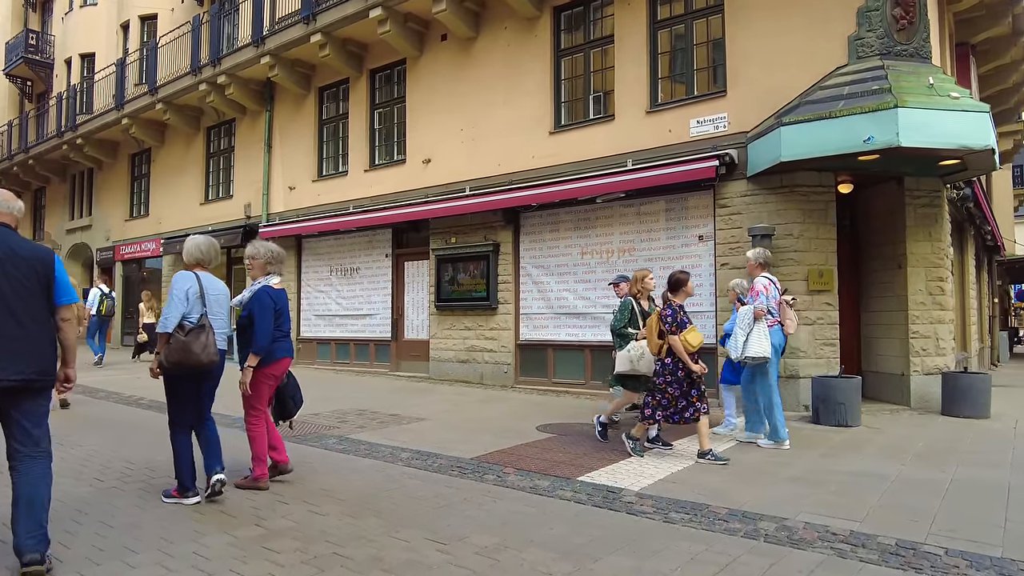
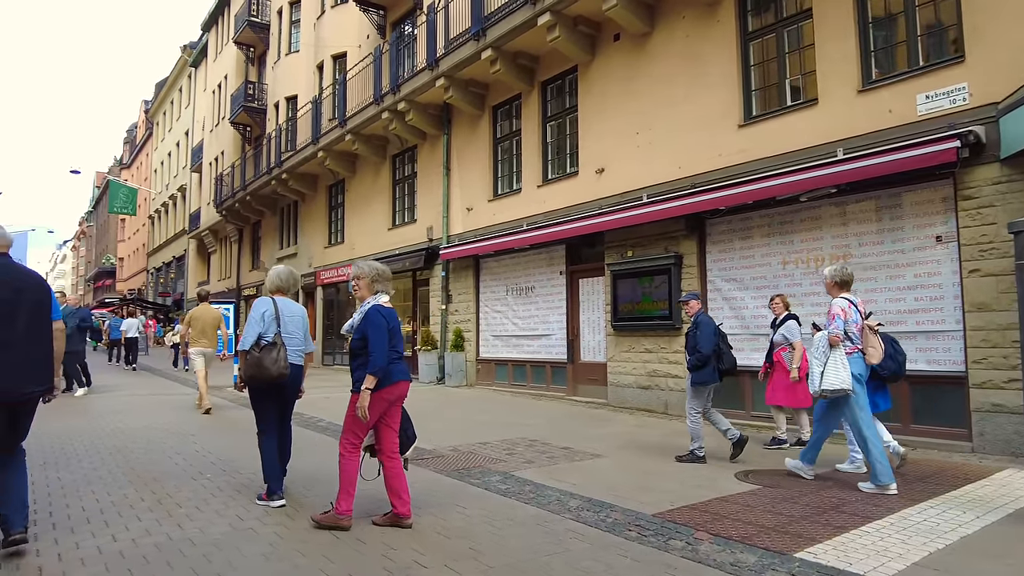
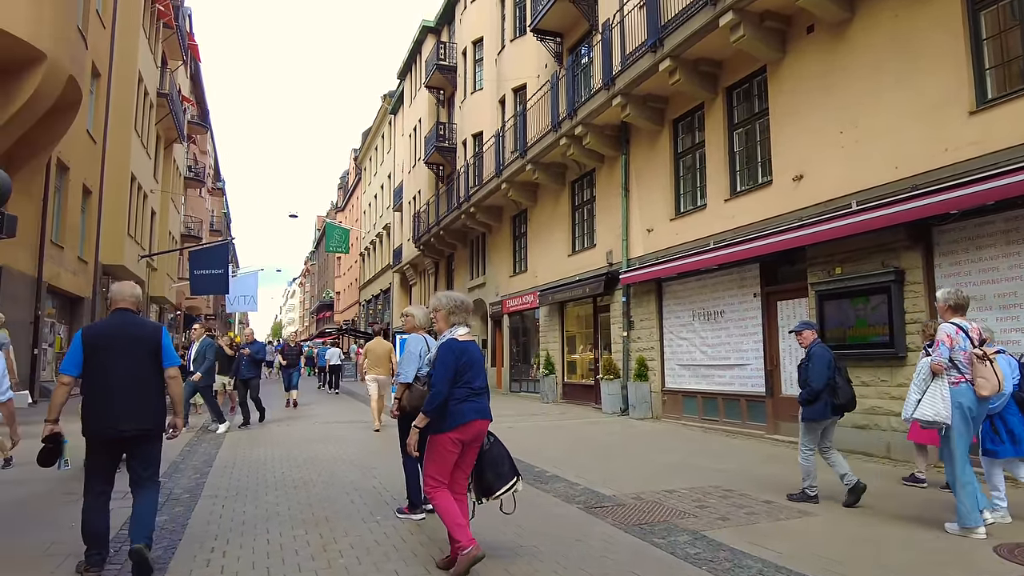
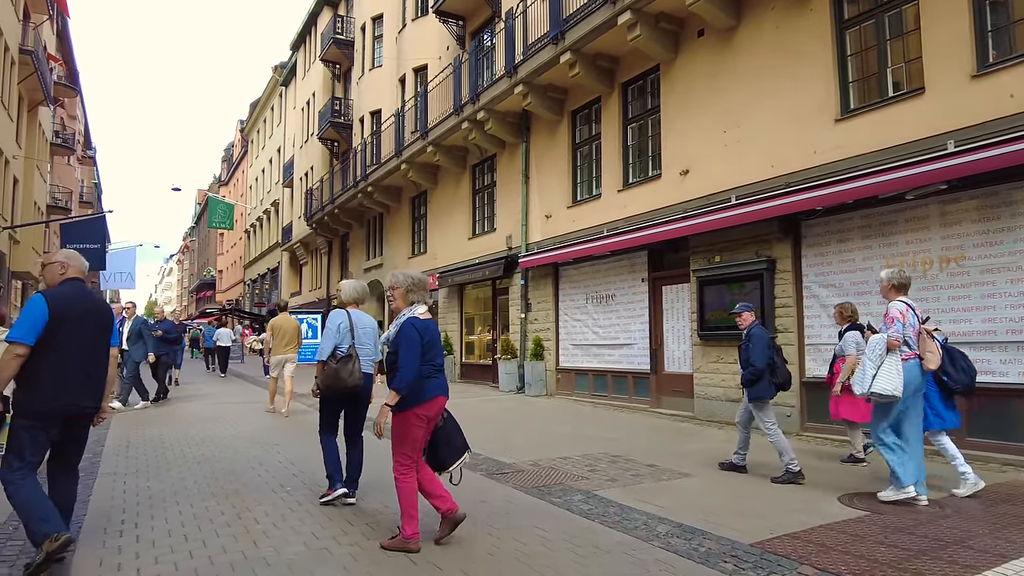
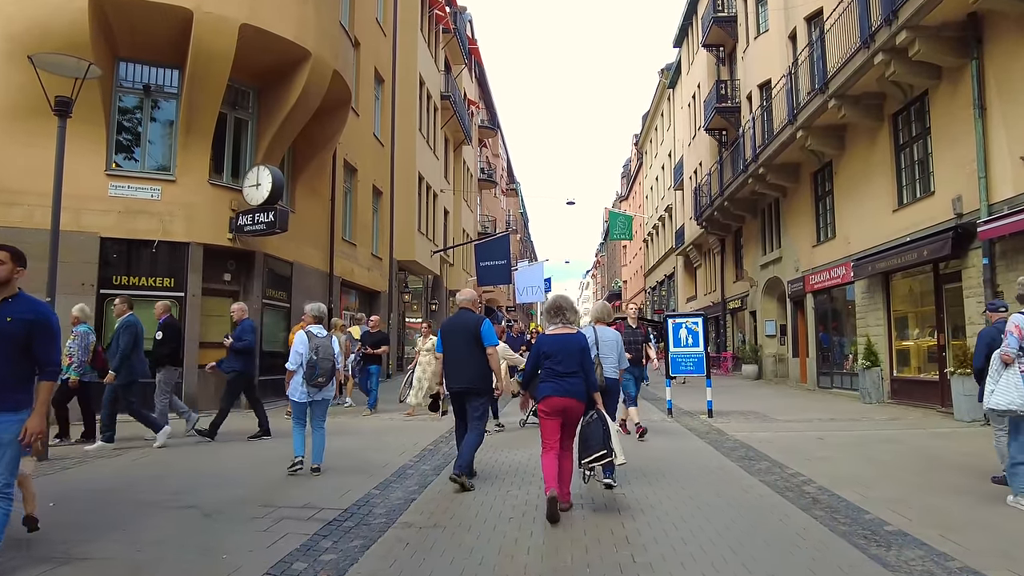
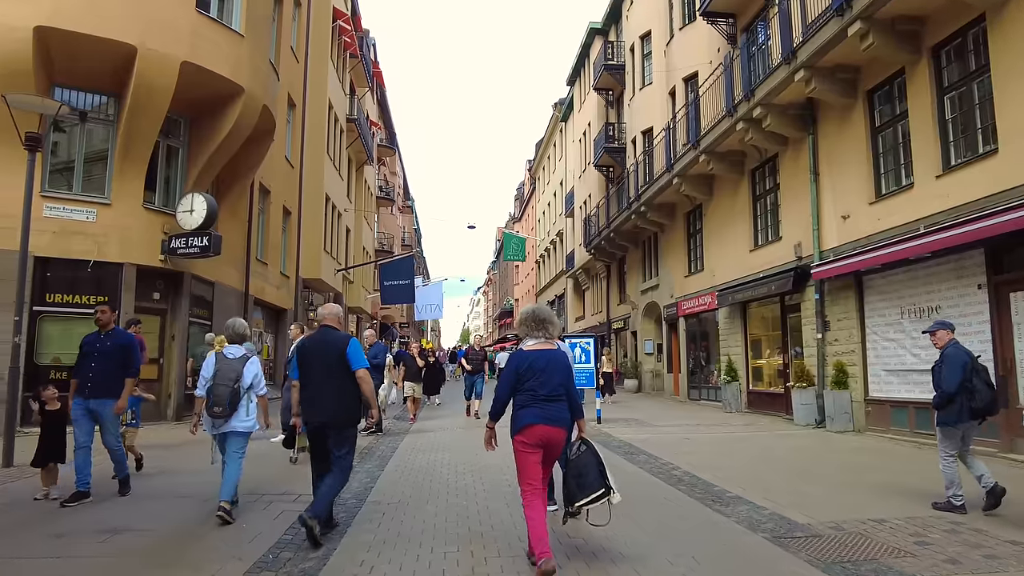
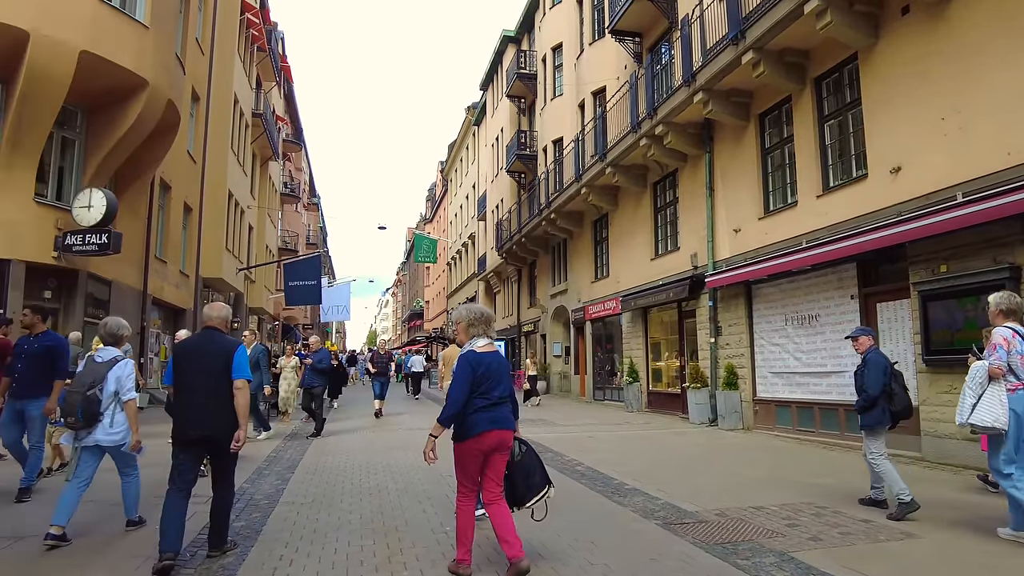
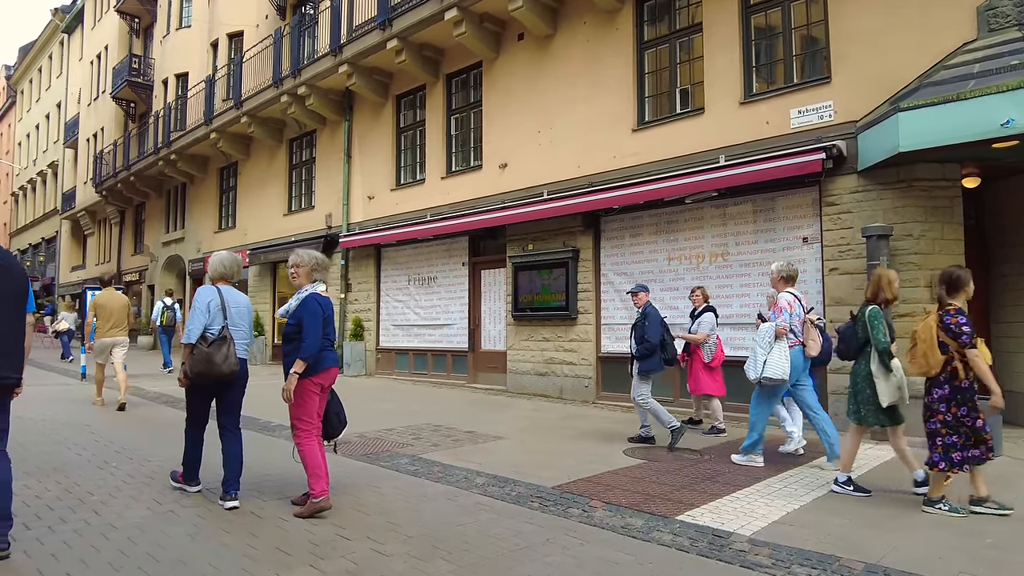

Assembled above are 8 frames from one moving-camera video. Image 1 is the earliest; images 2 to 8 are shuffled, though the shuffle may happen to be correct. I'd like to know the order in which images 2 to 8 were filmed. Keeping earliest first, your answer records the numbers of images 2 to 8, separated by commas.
8, 2, 4, 3, 7, 6, 5
